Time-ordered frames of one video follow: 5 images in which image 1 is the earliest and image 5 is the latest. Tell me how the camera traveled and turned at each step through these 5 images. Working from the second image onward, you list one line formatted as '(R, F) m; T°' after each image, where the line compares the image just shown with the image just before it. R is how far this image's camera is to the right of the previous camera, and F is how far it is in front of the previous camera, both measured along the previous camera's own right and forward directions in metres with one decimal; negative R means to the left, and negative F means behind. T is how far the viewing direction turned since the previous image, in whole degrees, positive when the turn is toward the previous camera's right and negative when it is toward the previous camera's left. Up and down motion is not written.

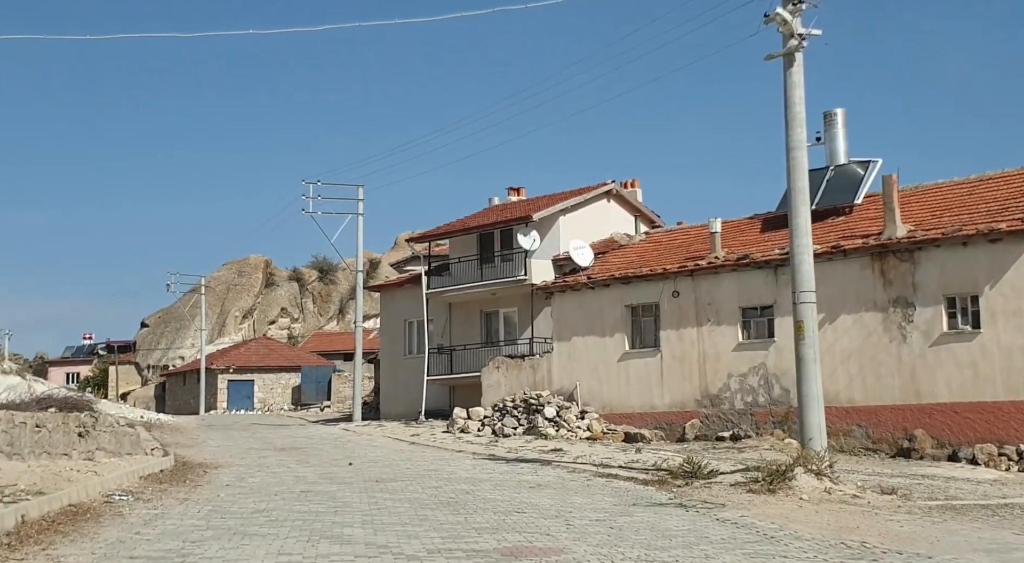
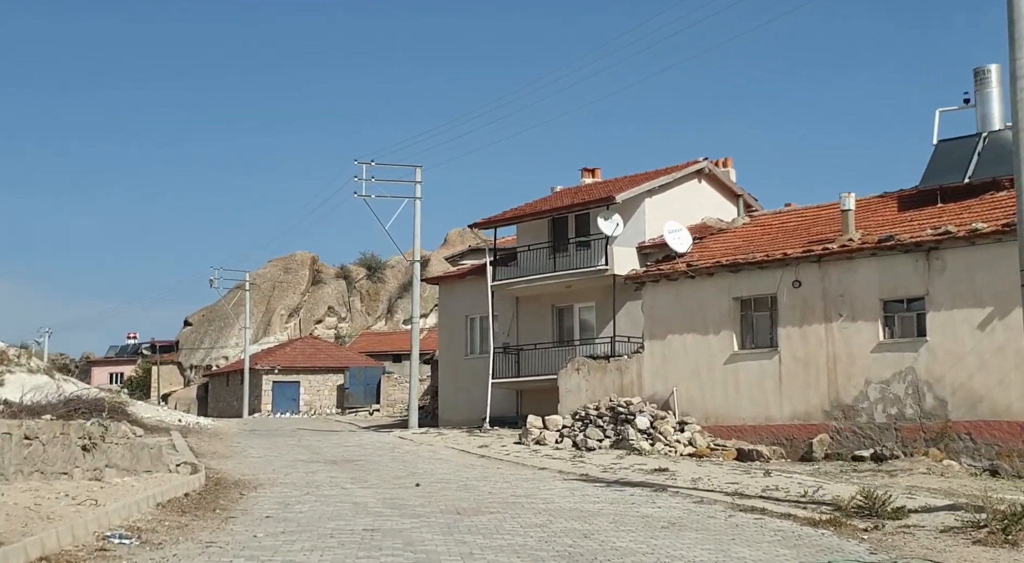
(-0.9, +3.8) m; -2°
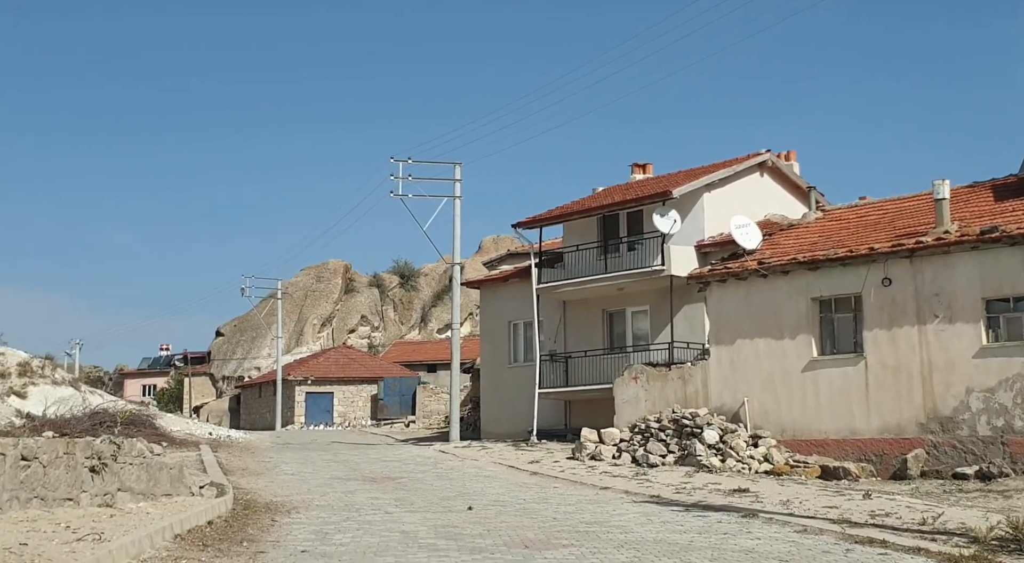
(-0.5, +1.9) m; -2°
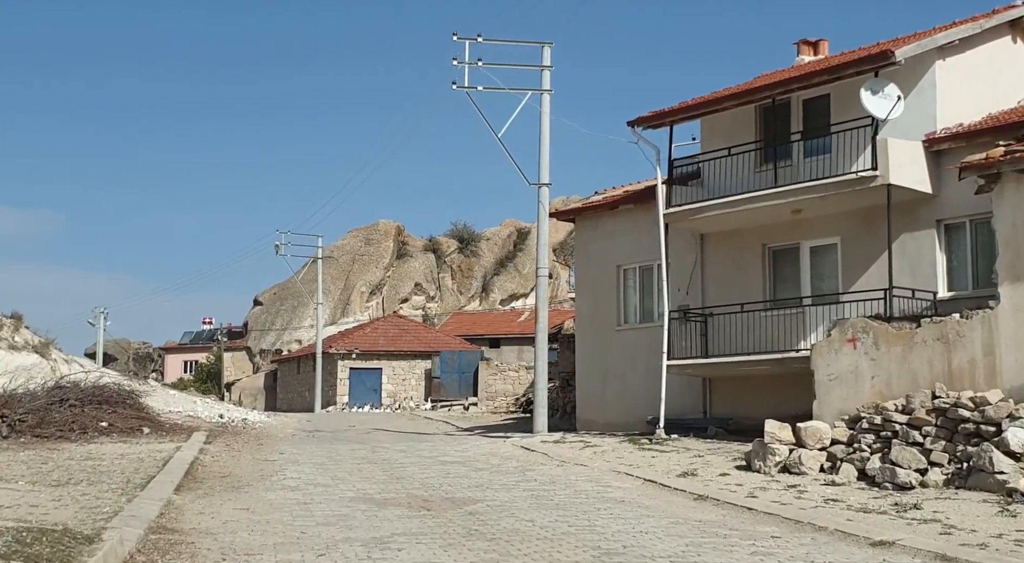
(-1.1, +9.0) m; -3°
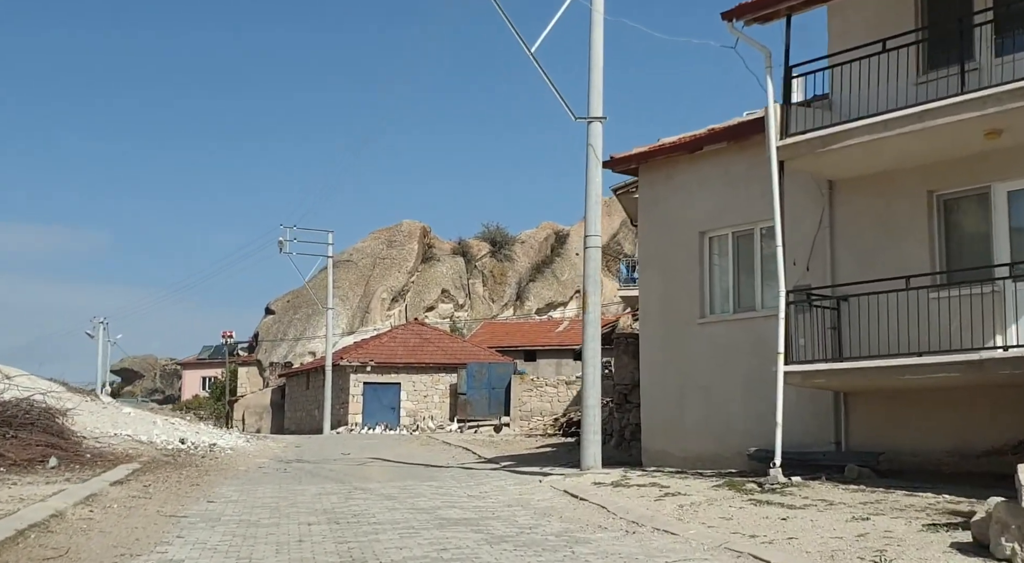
(0.0, +6.5) m; -2°
